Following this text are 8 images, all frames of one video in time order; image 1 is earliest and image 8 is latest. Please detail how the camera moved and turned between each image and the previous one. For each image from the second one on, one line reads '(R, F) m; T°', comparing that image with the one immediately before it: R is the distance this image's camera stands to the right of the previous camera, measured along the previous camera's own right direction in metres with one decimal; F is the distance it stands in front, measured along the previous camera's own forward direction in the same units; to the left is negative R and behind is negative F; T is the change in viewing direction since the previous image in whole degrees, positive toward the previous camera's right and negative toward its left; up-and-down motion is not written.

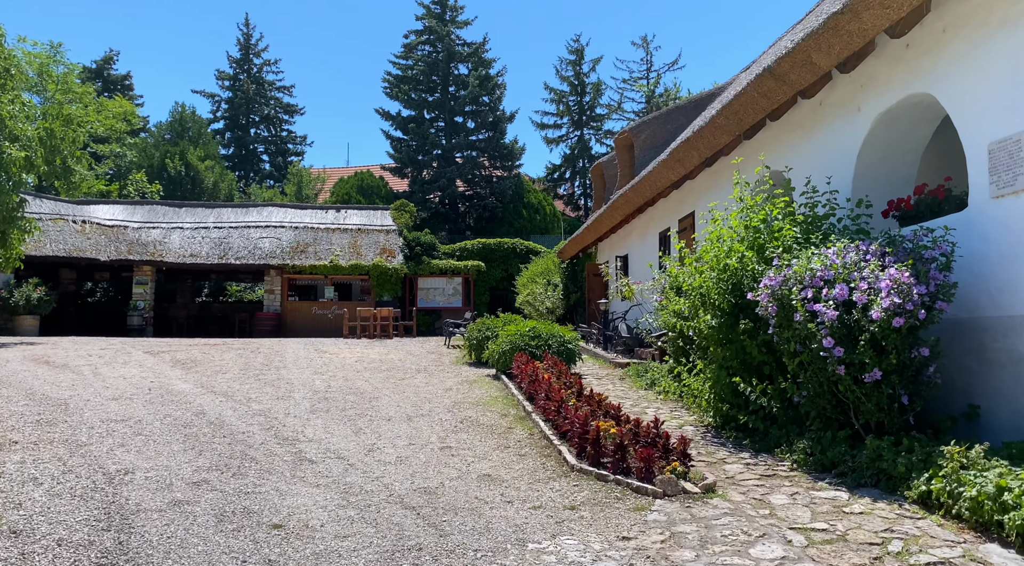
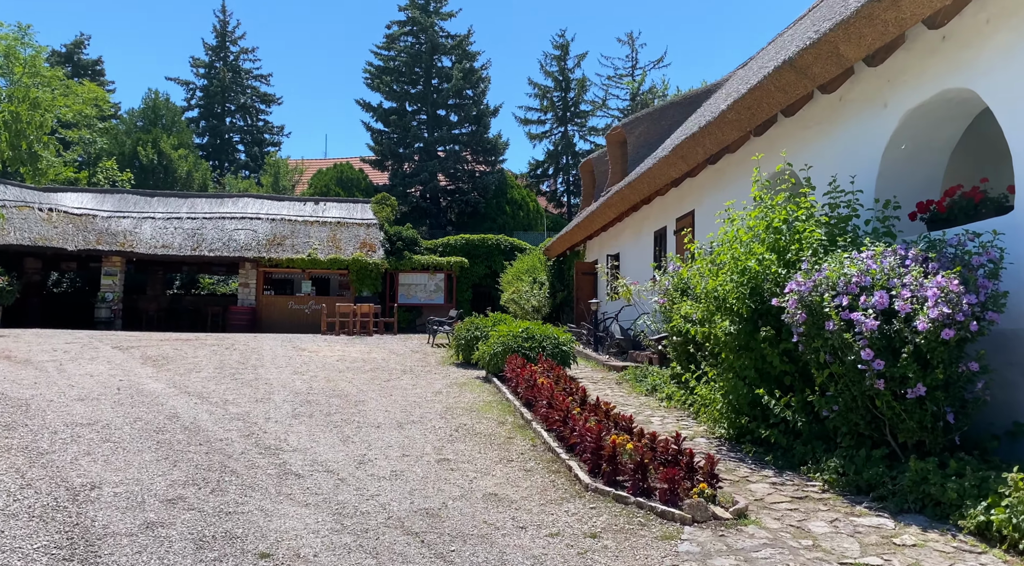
(-0.2, +0.4) m; +2°
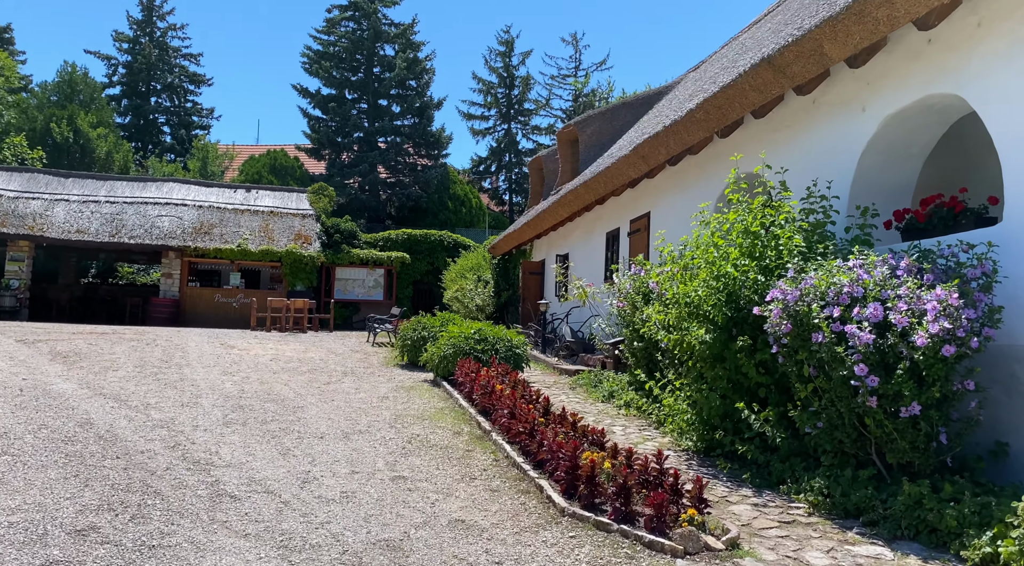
(-0.2, +0.4) m; +5°
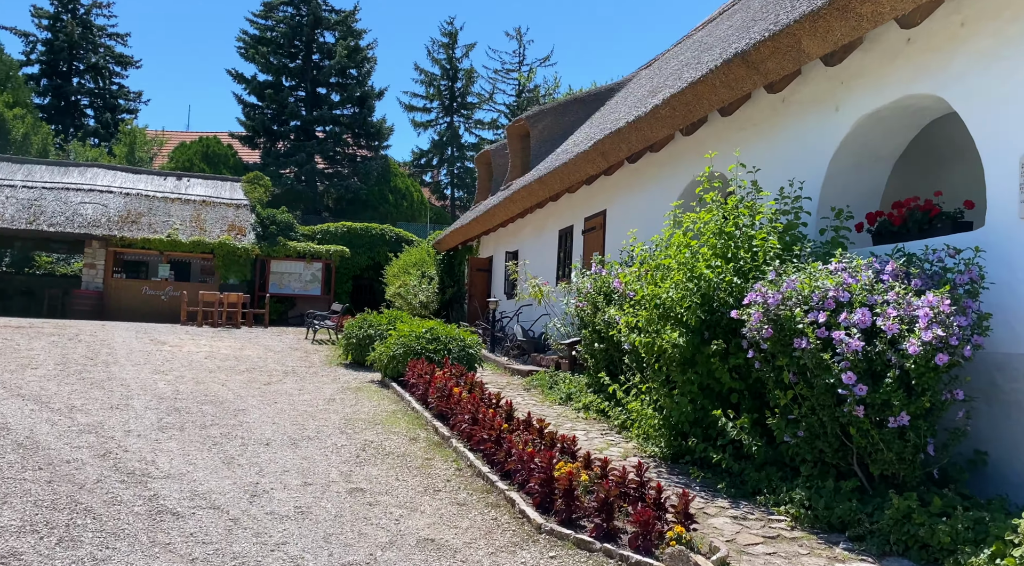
(-0.2, +0.3) m; +5°
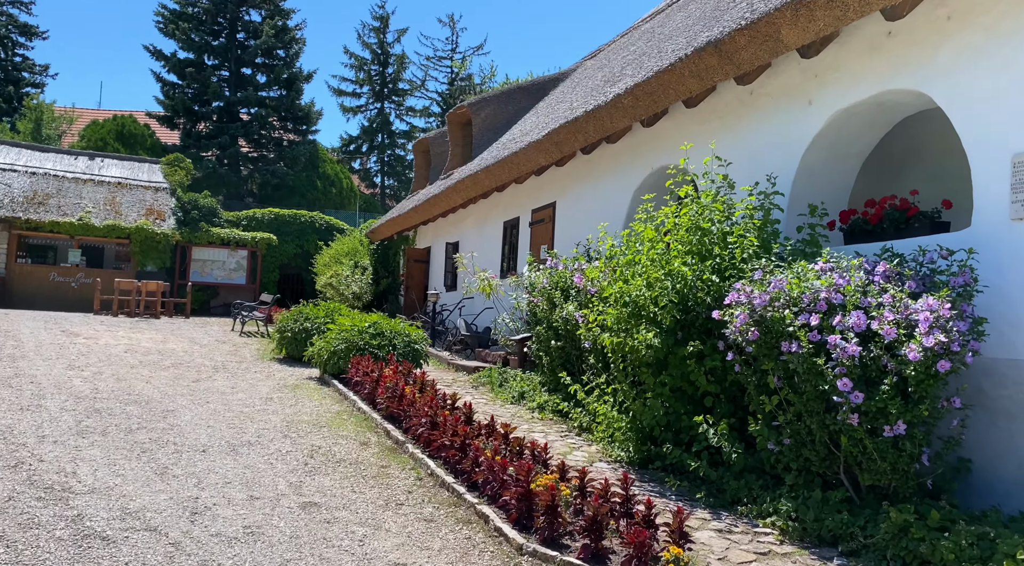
(-0.2, +0.3) m; +6°
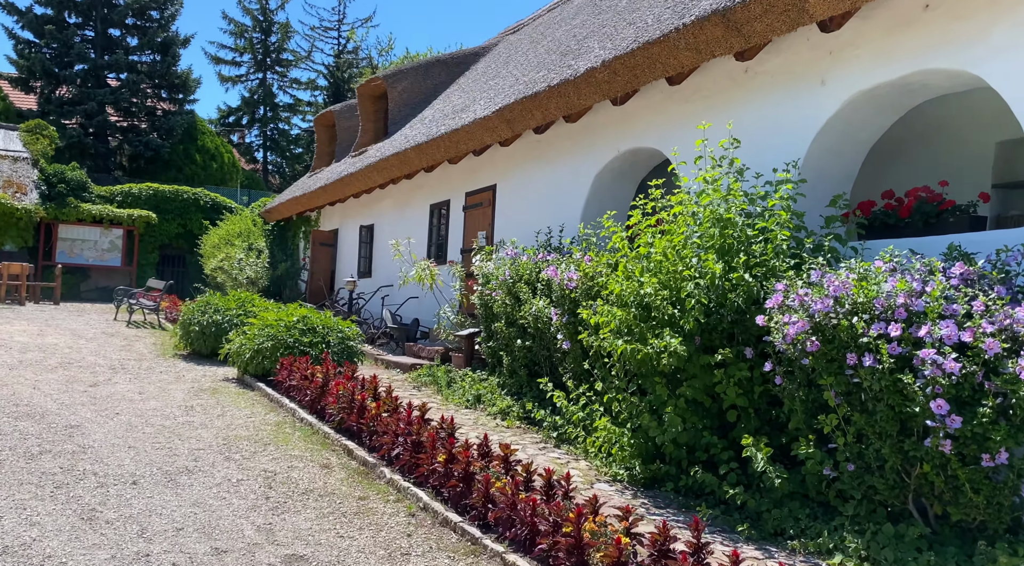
(-0.7, +0.7) m; +9°
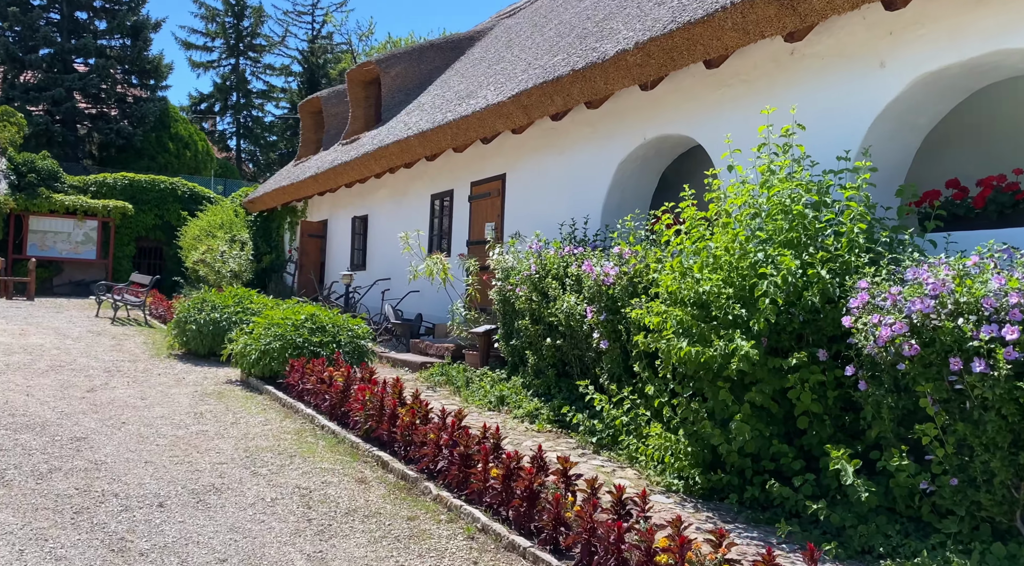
(-0.4, +0.3) m; +2°
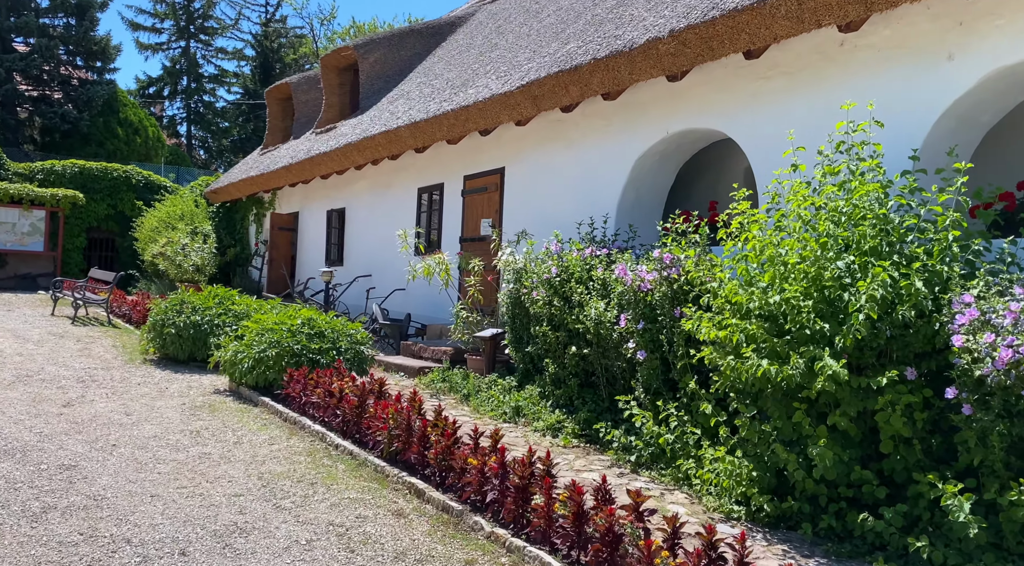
(-0.5, +0.4) m; +3°
